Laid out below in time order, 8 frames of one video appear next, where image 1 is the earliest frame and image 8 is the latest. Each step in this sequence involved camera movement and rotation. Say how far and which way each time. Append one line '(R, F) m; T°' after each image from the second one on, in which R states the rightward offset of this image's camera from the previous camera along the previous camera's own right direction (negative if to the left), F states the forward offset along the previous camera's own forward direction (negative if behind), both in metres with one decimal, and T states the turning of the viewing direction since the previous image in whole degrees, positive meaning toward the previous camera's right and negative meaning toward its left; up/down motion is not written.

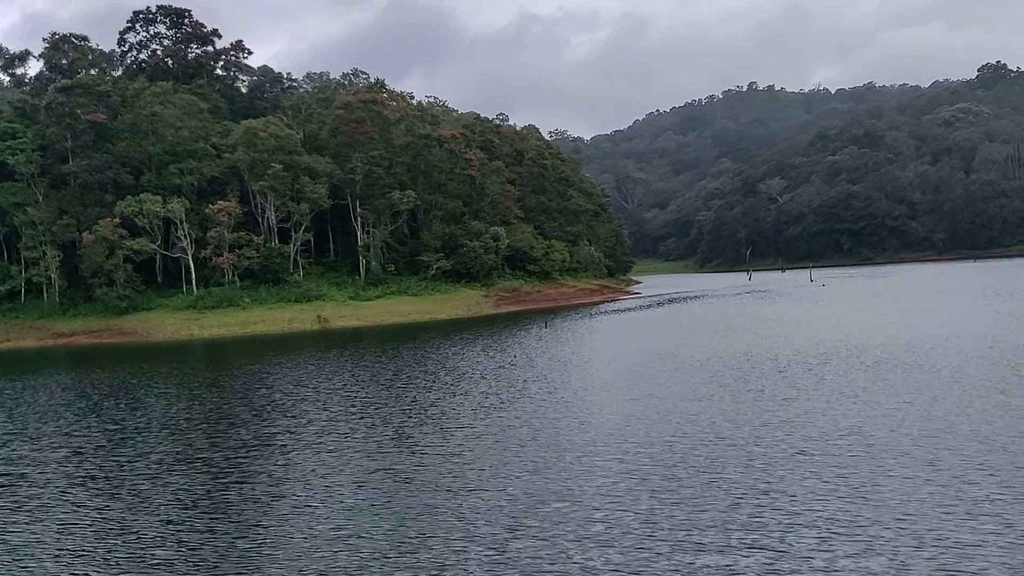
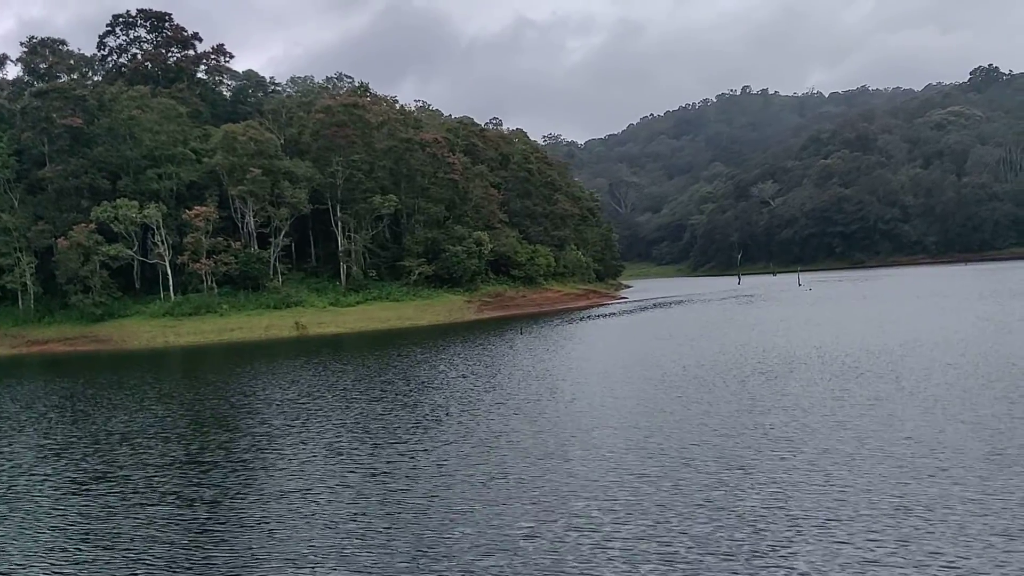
(+1.0, +0.7) m; 0°
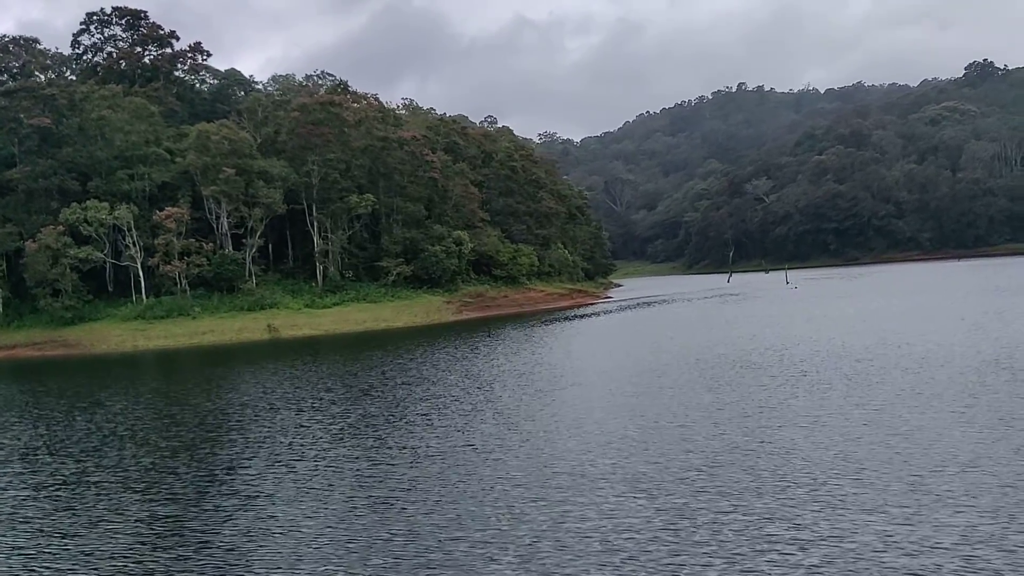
(+1.5, +1.1) m; 0°
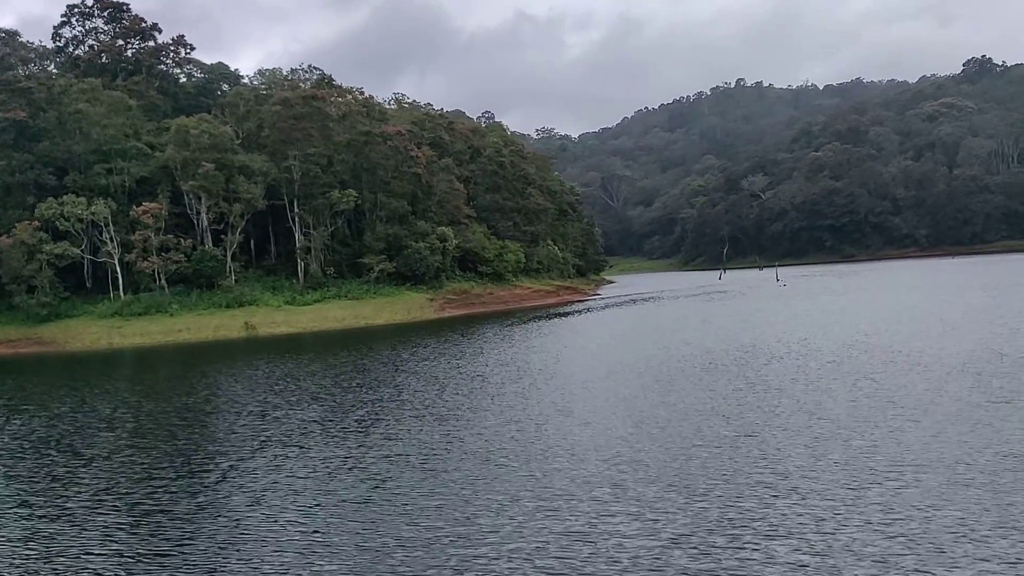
(+1.2, +0.8) m; 0°
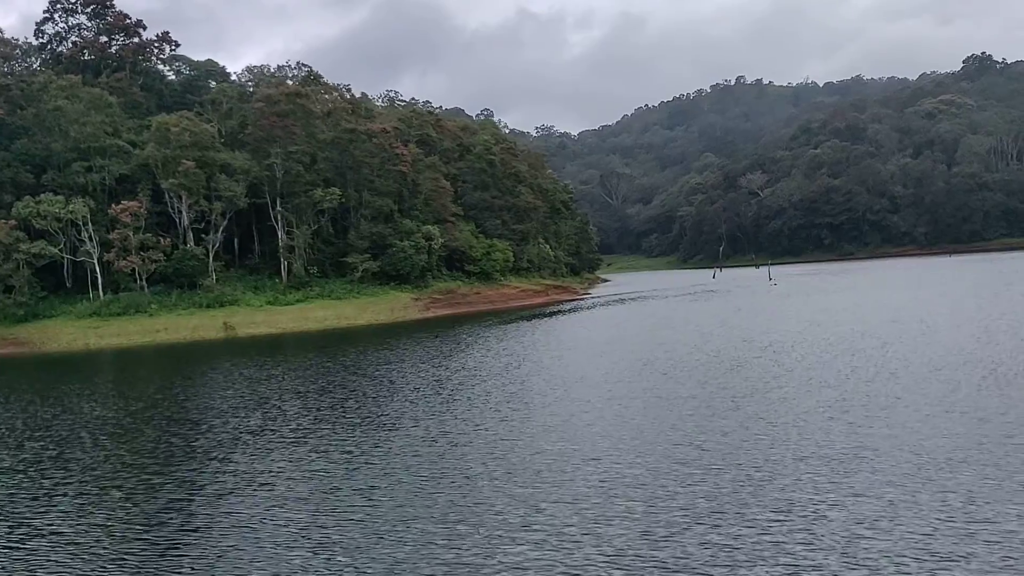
(+1.2, +0.9) m; 0°
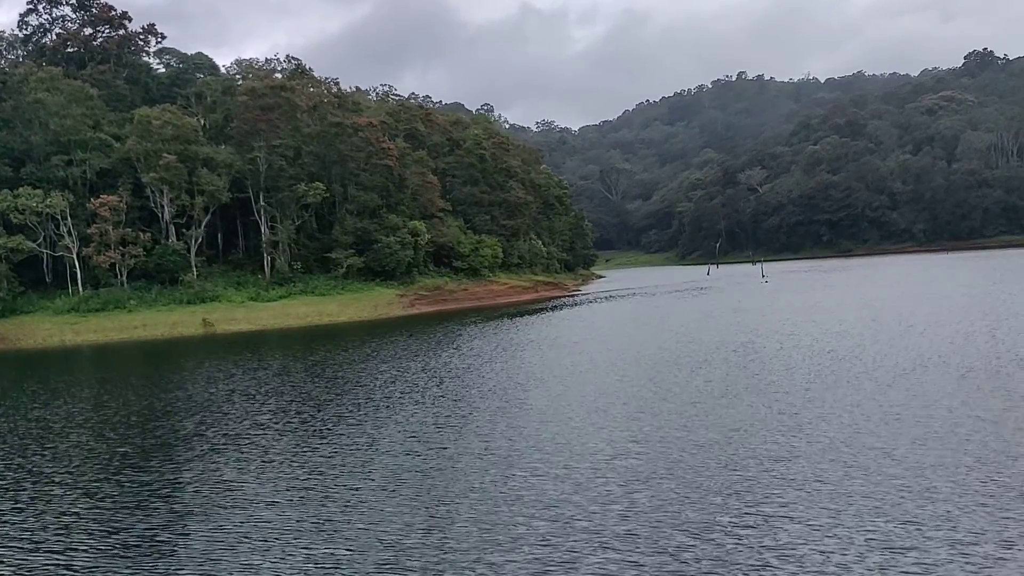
(+1.1, +0.8) m; 0°
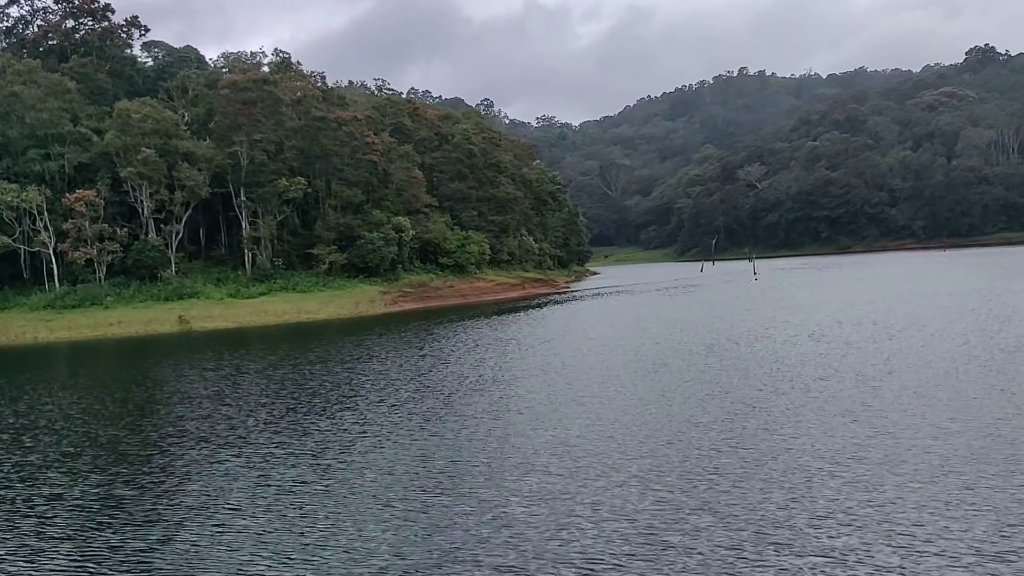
(+1.2, +0.9) m; 0°
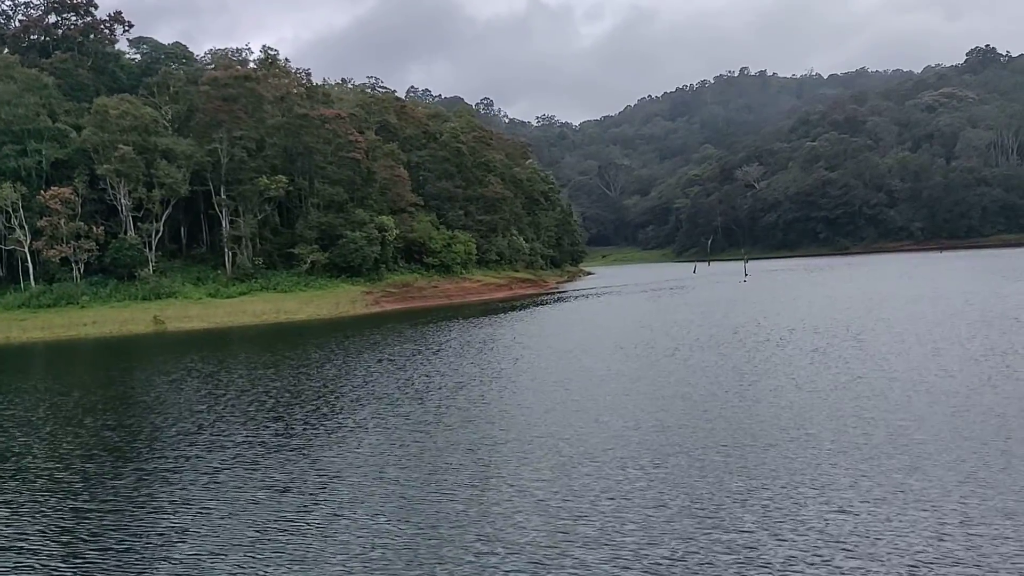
(+1.2, +0.9) m; 0°
